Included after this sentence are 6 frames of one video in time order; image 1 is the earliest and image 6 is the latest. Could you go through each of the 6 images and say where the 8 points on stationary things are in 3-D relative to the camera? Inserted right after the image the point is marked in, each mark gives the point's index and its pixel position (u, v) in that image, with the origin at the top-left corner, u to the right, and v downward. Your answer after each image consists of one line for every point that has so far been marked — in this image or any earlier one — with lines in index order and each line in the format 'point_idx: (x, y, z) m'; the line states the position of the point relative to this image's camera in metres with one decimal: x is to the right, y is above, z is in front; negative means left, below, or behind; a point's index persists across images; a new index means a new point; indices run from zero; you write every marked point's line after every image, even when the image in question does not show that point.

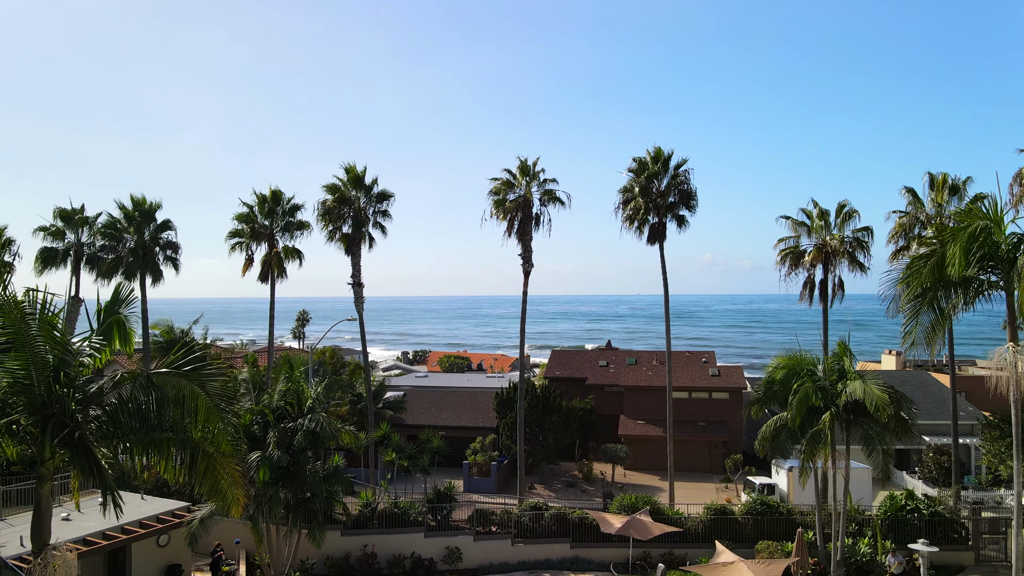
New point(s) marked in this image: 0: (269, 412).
0: (-6.0, -3.1, +16.1) m
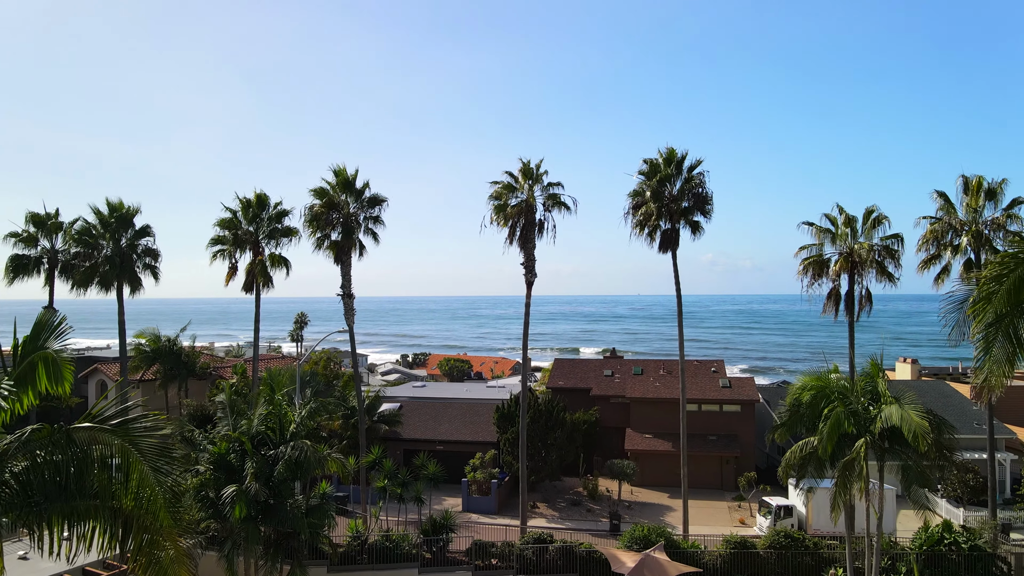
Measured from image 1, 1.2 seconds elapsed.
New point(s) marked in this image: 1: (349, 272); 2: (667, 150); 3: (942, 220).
0: (-6.0, -3.4, +14.6) m
1: (-4.9, +0.5, +19.4) m
2: (+4.8, +4.1, +19.7) m
3: (+12.6, +2.0, +19.1) m
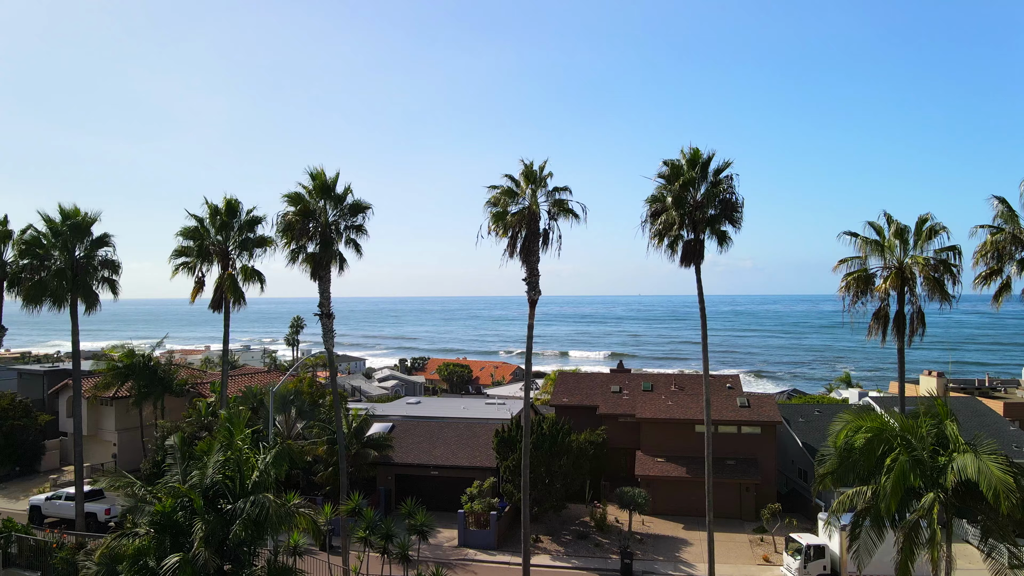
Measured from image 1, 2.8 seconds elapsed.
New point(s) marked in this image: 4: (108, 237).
0: (-6.0, -3.9, +12.3) m
1: (-4.8, 0.0, +17.1) m
2: (+4.8, +3.6, +17.4) m
3: (+12.7, +1.5, +16.7) m
4: (-12.5, +1.6, +20.0) m
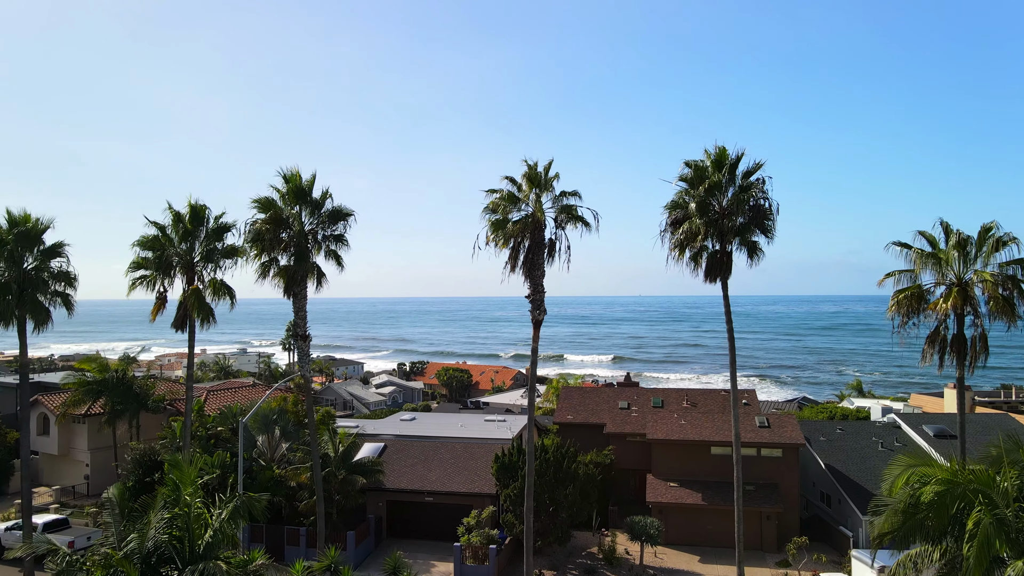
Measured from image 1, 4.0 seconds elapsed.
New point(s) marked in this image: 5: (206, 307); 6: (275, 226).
0: (-5.9, -4.3, +10.2) m
1: (-4.8, -0.4, +15.0) m
2: (+4.8, +3.2, +15.3) m
3: (+12.7, +1.1, +14.6) m
4: (-12.4, +1.1, +17.9) m
5: (-7.8, -0.5, +16.6) m
6: (-5.3, +1.4, +14.7) m
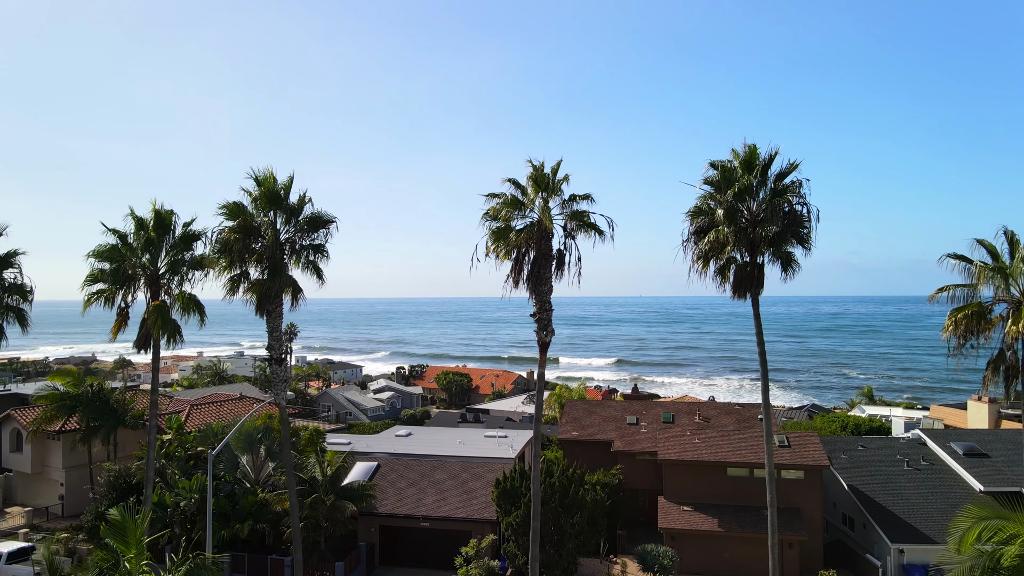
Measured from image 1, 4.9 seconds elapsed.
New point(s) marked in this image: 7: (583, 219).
0: (-5.9, -4.7, +8.5) m
1: (-4.8, -0.8, +13.3) m
2: (+4.9, +2.9, +13.5) m
3: (+12.8, +0.7, +12.9) m
4: (-12.4, +0.8, +16.1) m
5: (-7.8, -0.8, +14.9) m
6: (-5.3, +1.1, +12.9) m
7: (+1.5, +1.6, +14.6) m
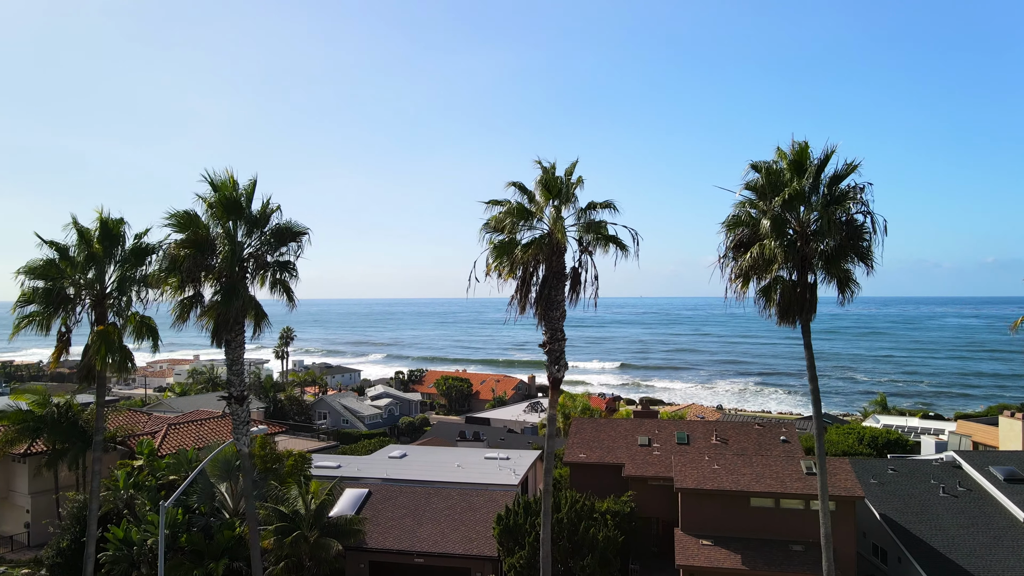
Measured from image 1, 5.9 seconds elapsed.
0: (-5.8, -5.1, +6.4) m
1: (-4.7, -1.2, +11.2) m
2: (+5.0, +2.4, +11.4) m
3: (+12.9, +0.3, +10.8) m
4: (-12.3, +0.4, +14.1) m
5: (-7.7, -1.3, +12.8) m
6: (-5.2, +0.6, +10.8) m
7: (+1.6, +1.1, +12.5) m
